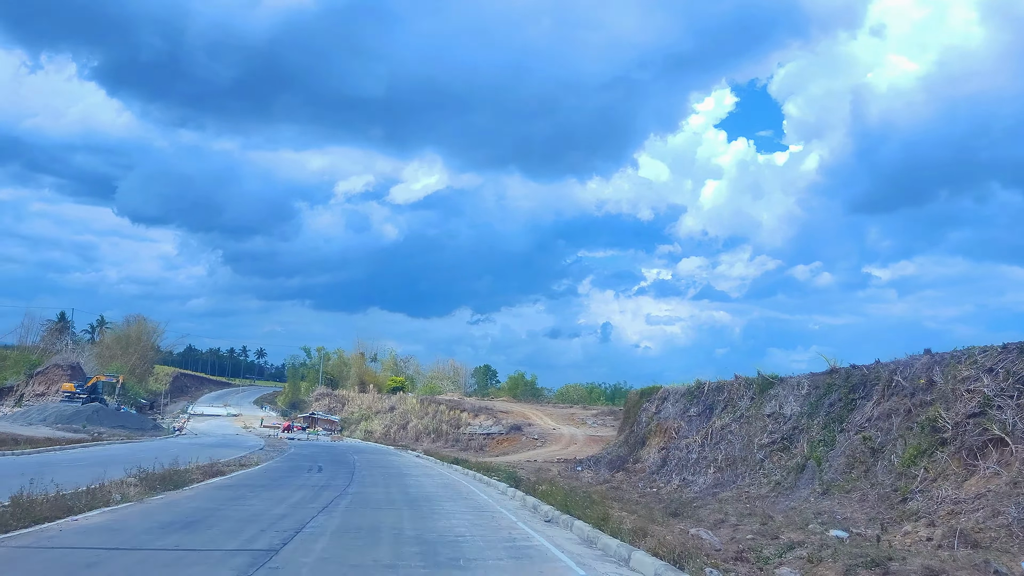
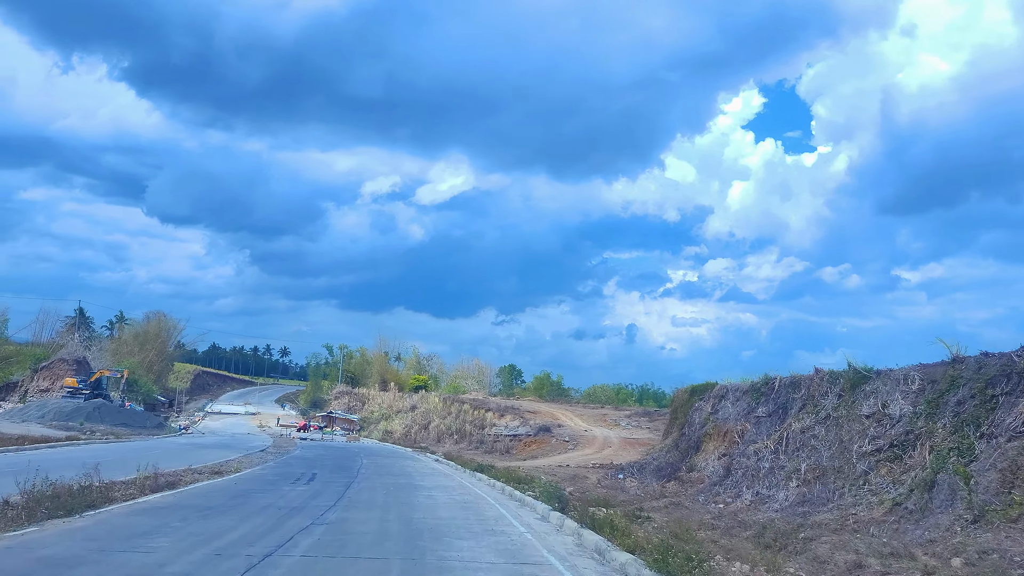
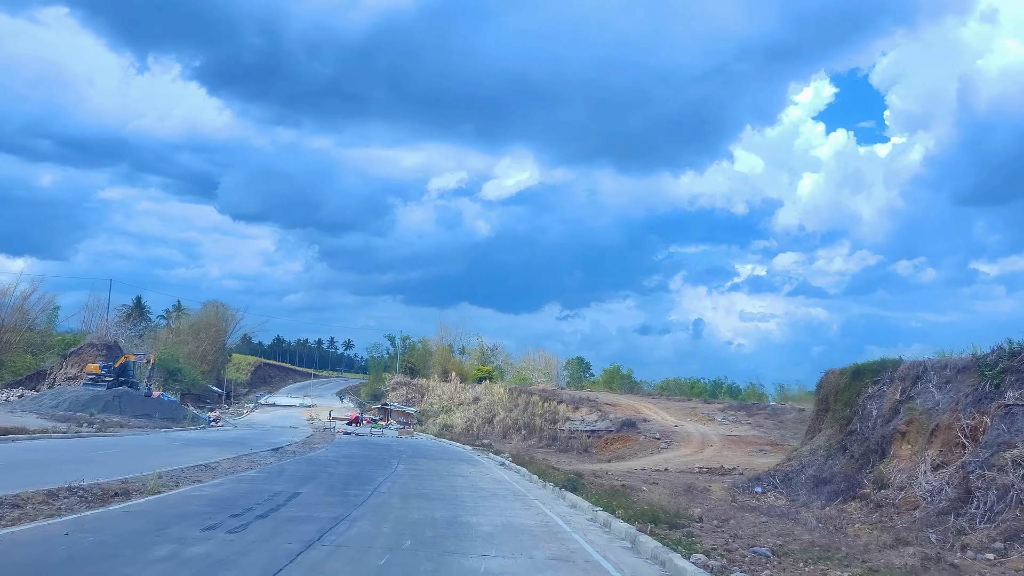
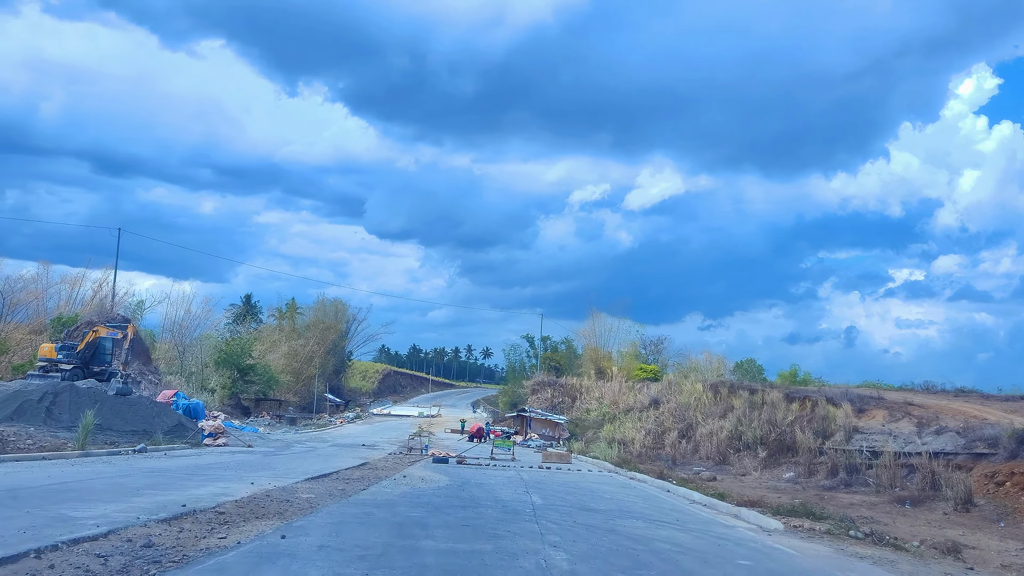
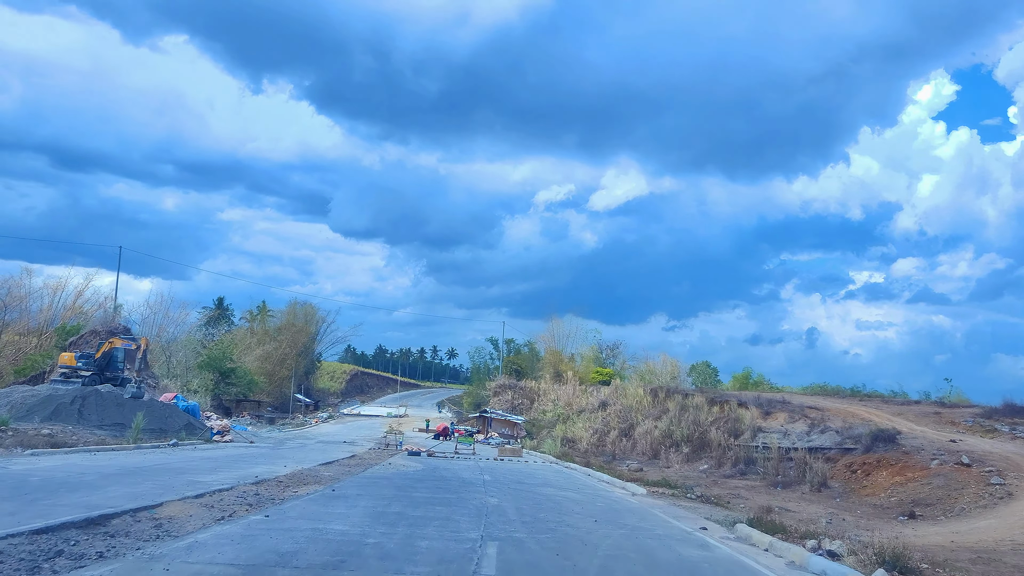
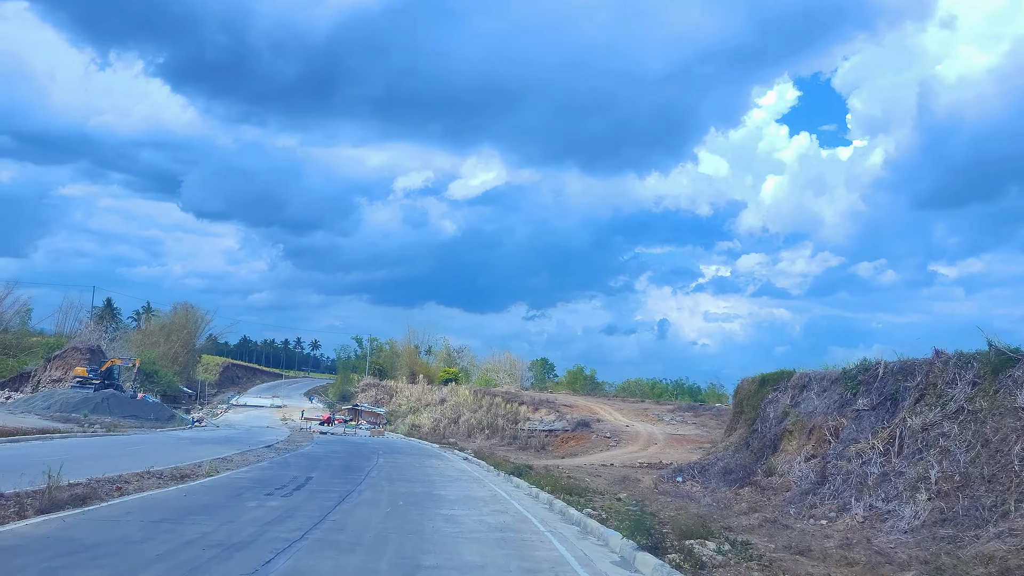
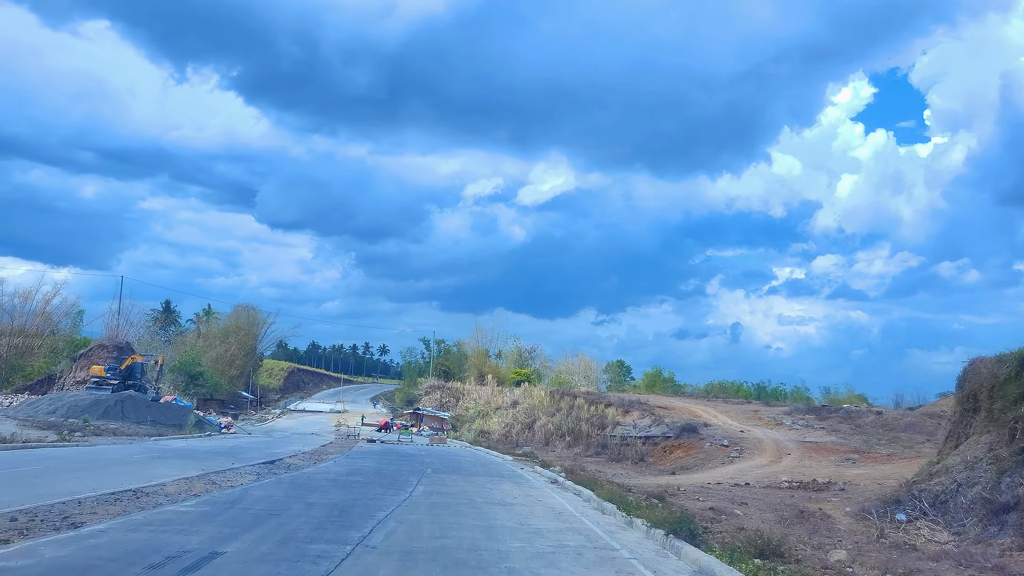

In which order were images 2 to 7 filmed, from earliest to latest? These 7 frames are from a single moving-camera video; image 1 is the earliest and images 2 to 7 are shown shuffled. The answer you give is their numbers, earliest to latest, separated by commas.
2, 6, 3, 7, 5, 4
